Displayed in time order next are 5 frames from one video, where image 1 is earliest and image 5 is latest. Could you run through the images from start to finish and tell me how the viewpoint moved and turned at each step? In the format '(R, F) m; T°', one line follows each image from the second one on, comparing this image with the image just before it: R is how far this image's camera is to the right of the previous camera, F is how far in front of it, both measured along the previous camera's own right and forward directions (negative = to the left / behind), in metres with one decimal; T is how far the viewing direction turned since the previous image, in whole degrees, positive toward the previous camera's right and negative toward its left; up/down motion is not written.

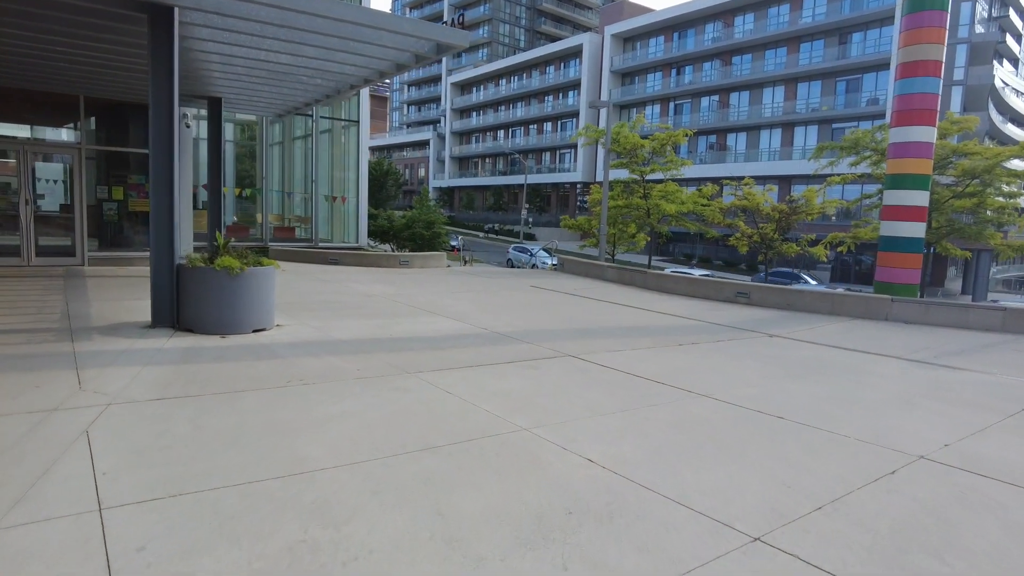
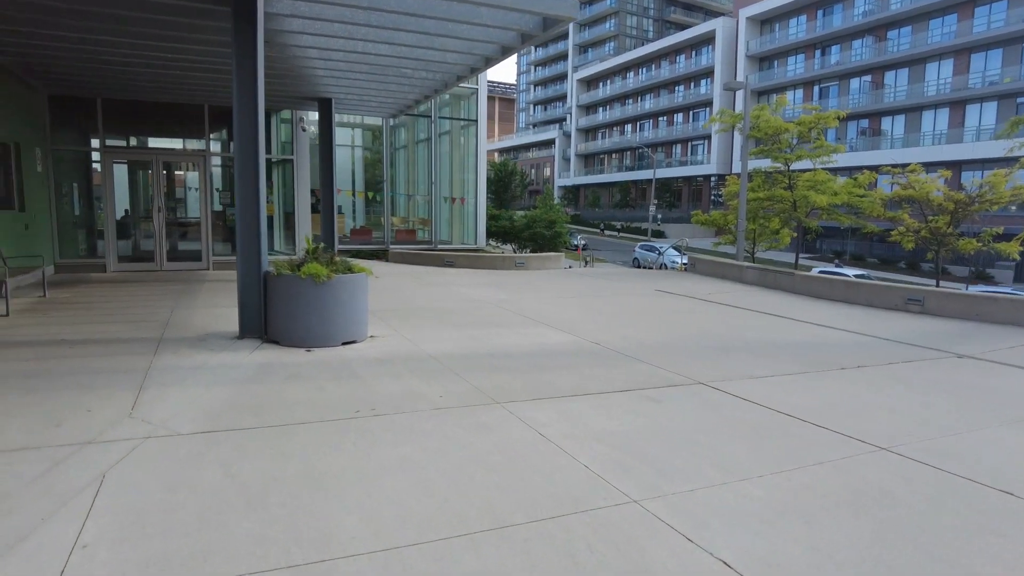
(+0.1, +1.2) m; -11°
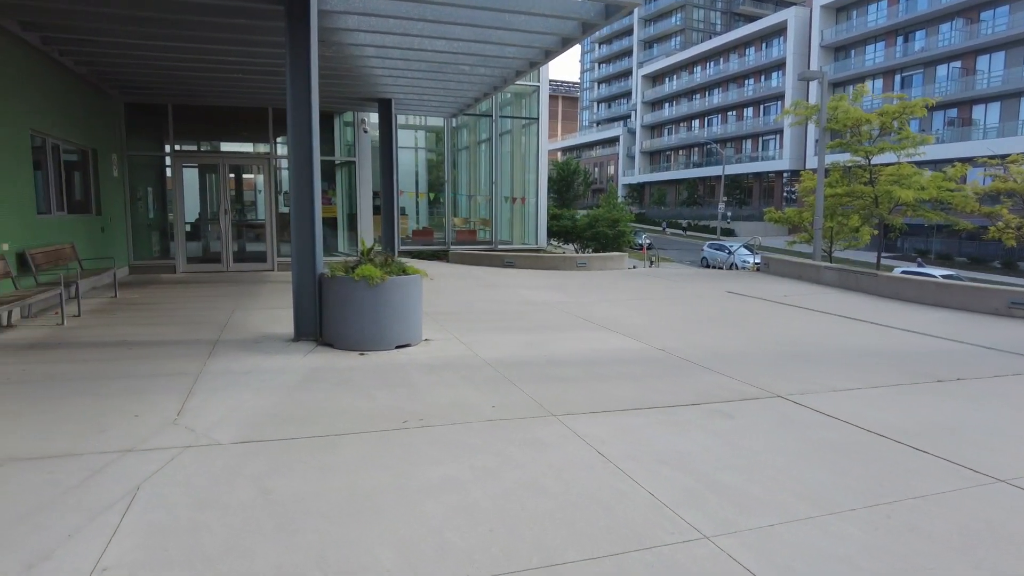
(0.0, +0.4) m; -6°
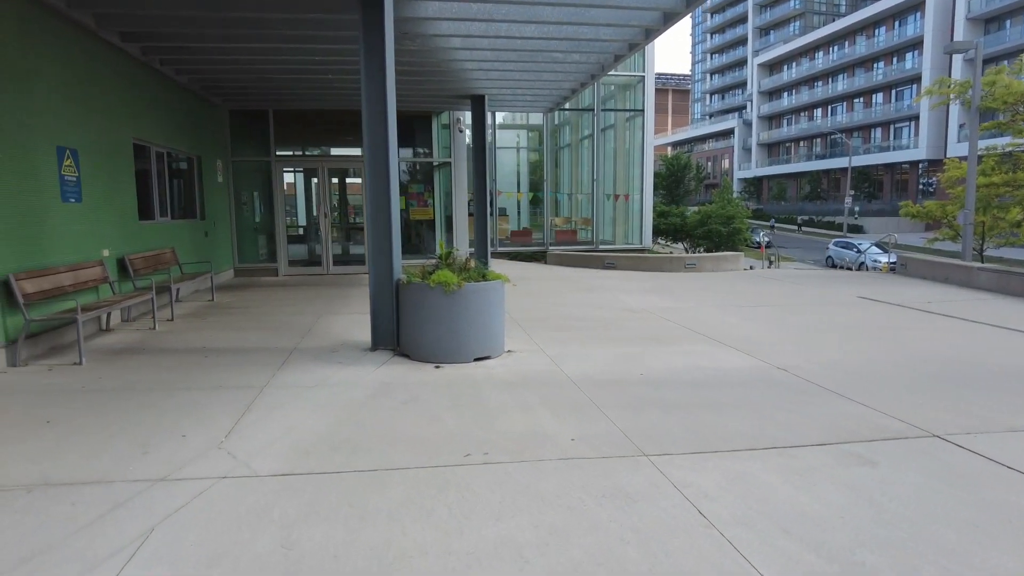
(+0.2, +0.8) m; -9°
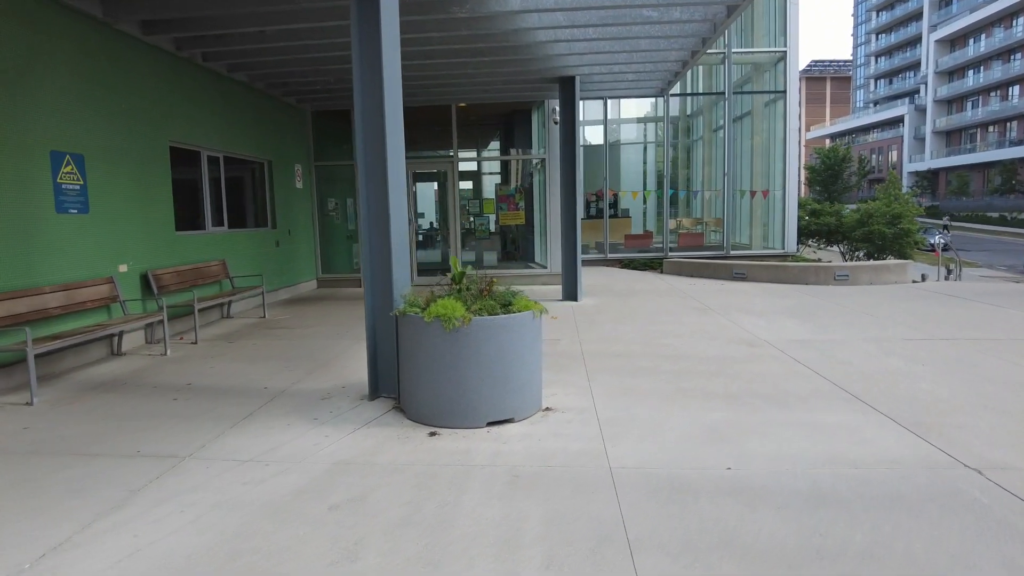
(+0.8, +2.0) m; -12°
